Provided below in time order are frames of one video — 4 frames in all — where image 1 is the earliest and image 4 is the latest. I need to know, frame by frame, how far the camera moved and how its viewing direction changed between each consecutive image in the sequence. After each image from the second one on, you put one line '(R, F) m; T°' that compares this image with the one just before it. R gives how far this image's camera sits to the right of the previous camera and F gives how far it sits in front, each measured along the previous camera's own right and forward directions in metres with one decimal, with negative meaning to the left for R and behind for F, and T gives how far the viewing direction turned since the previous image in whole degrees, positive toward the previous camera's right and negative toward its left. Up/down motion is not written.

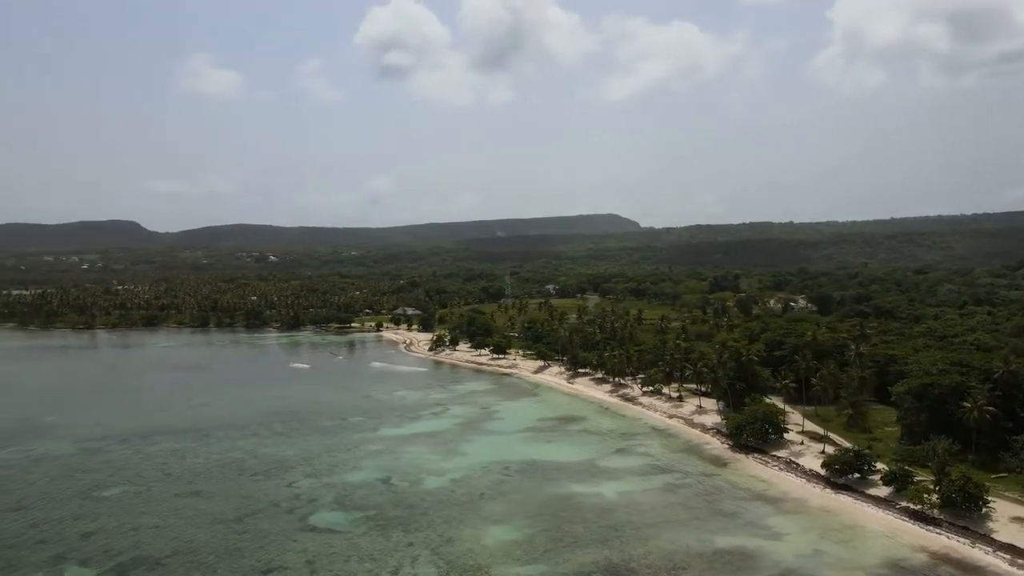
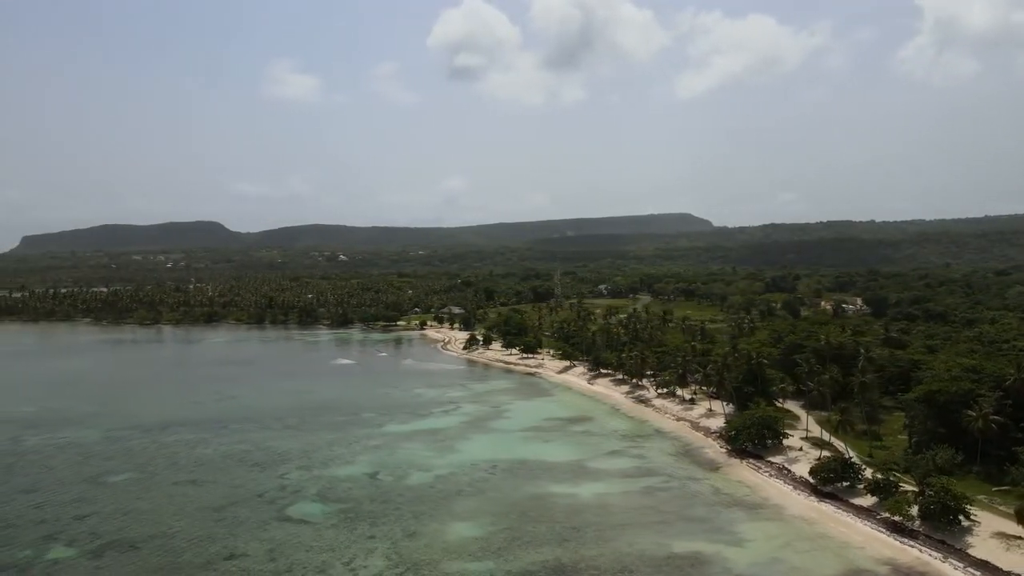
(+4.8, 0.0) m; -5°
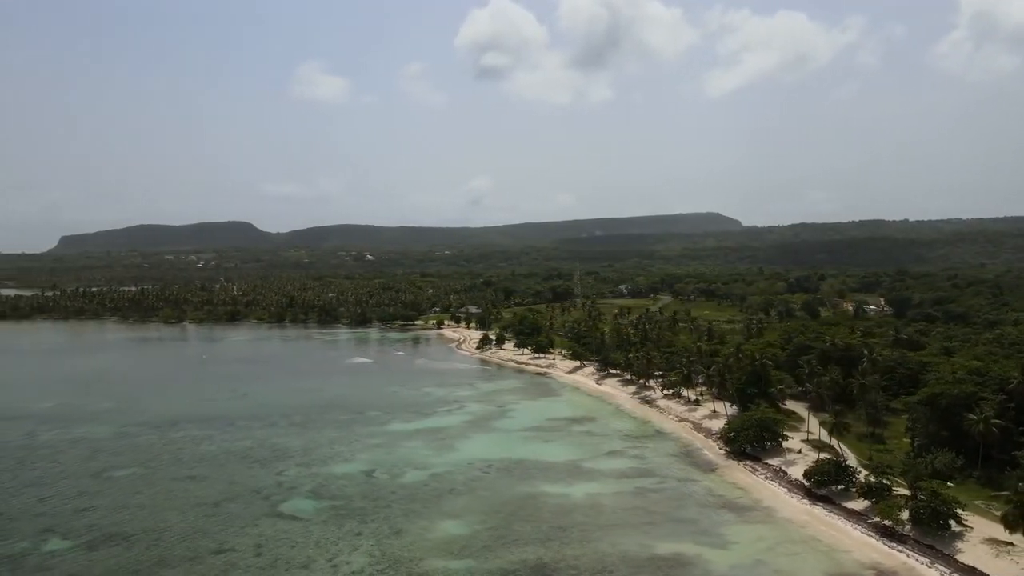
(+1.9, -0.1) m; -2°
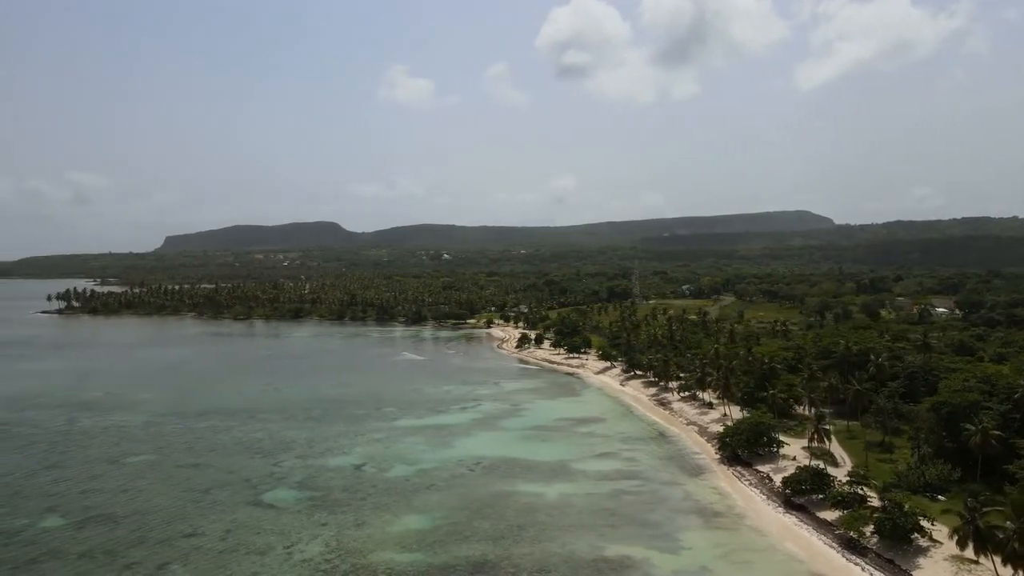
(+5.5, -0.2) m; -6°
